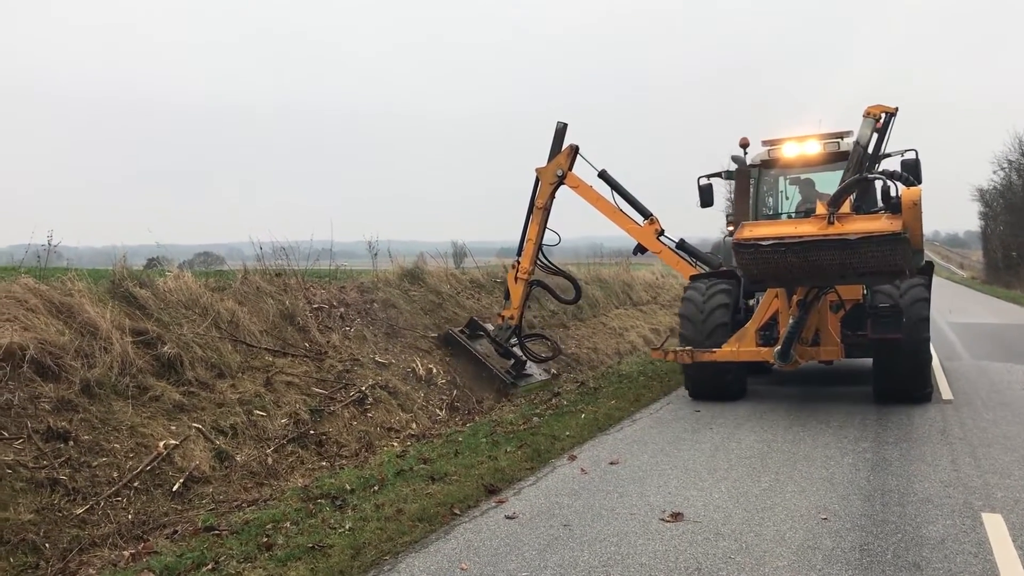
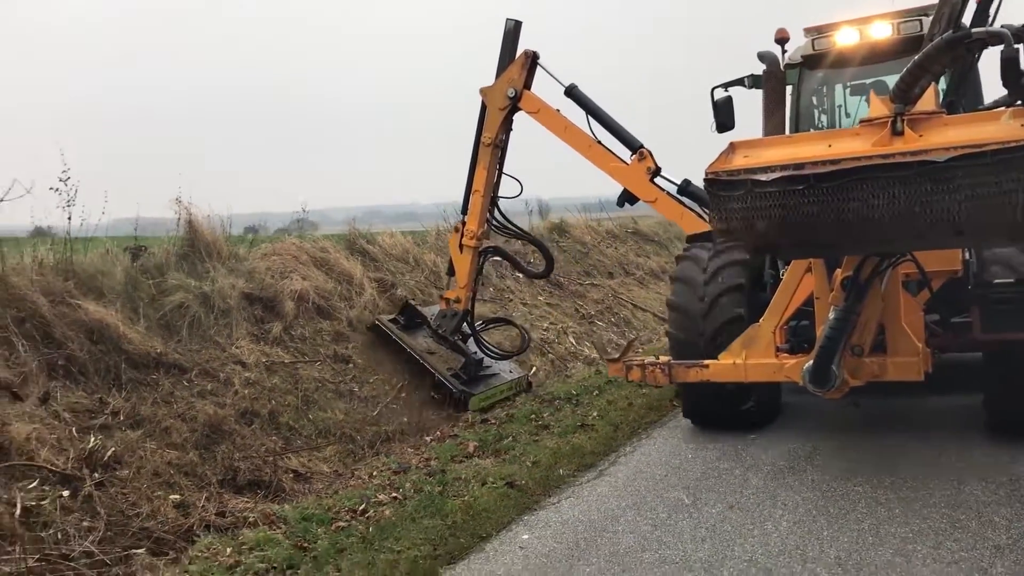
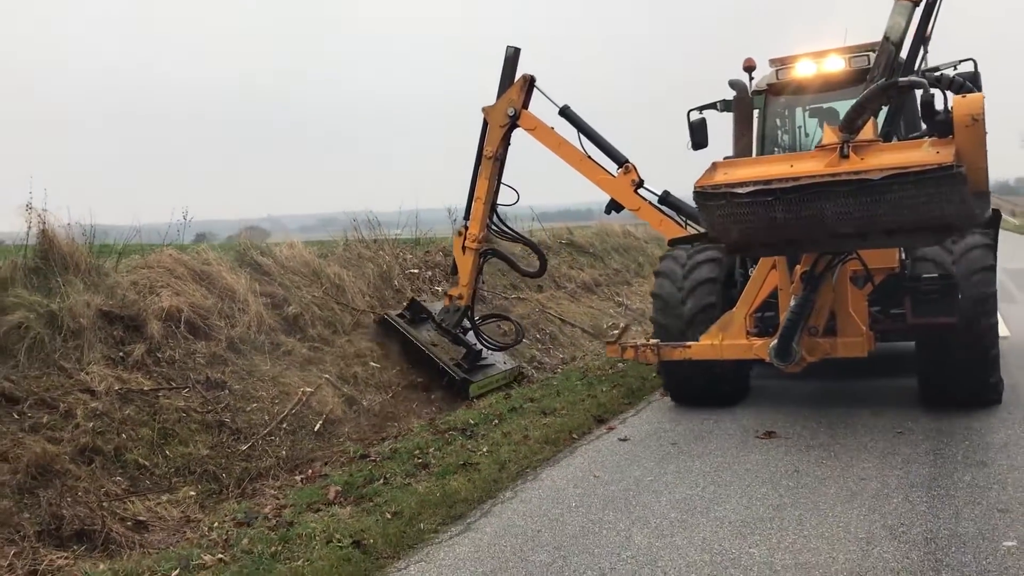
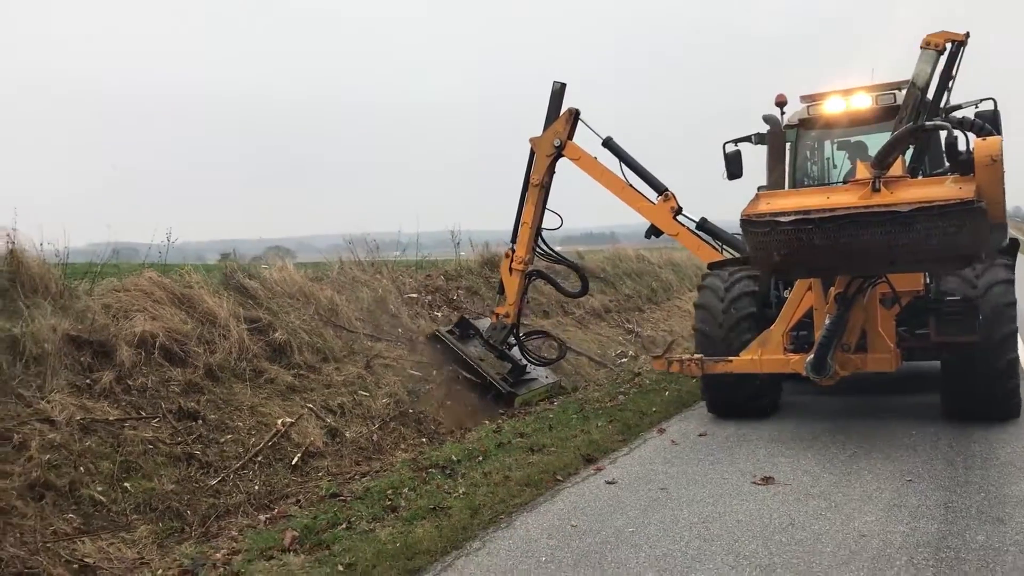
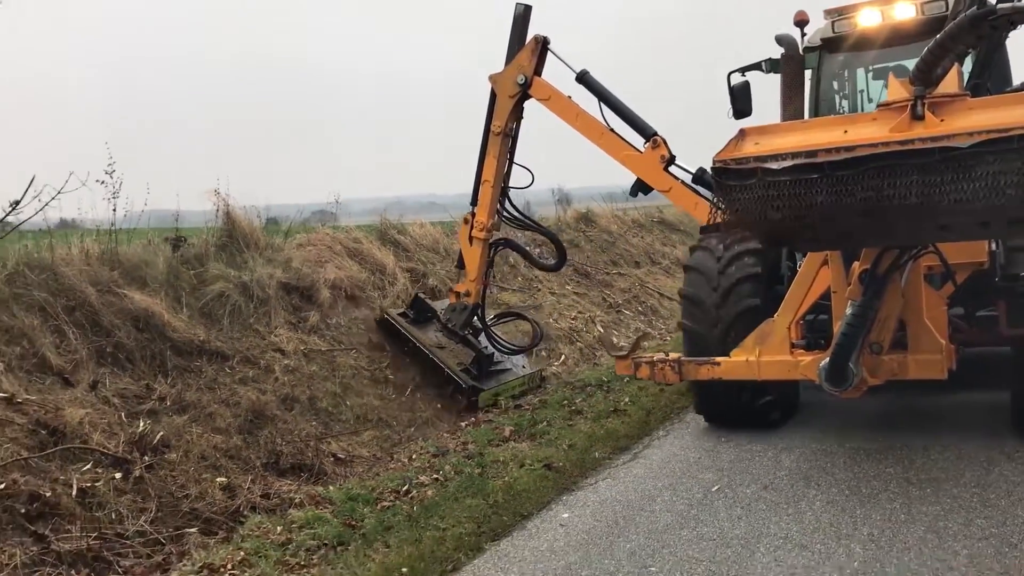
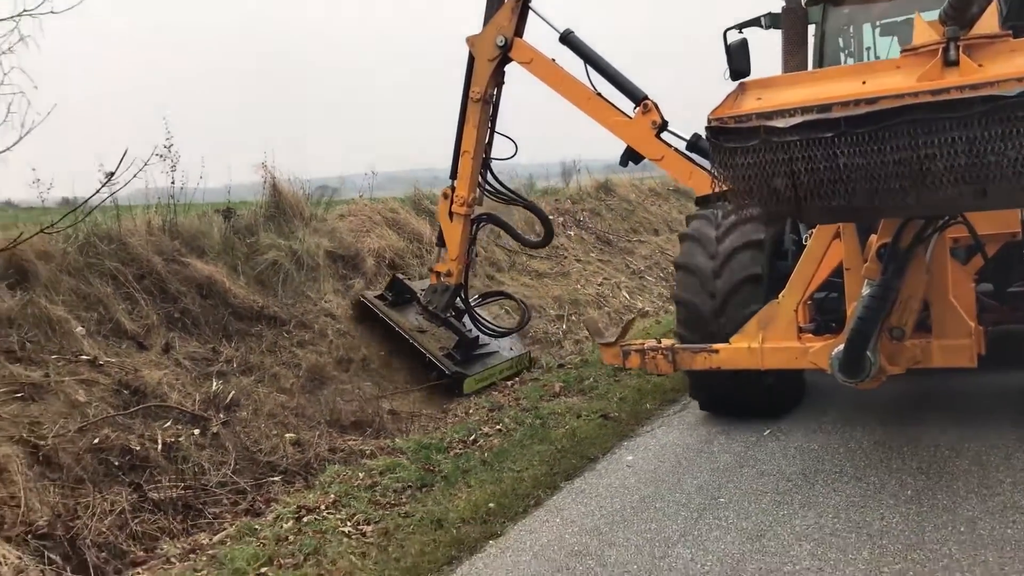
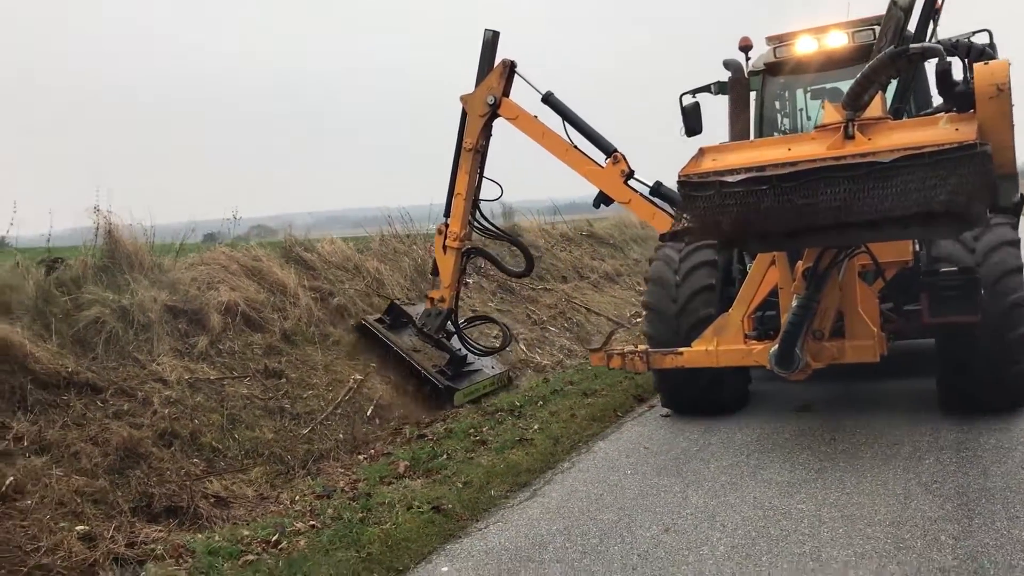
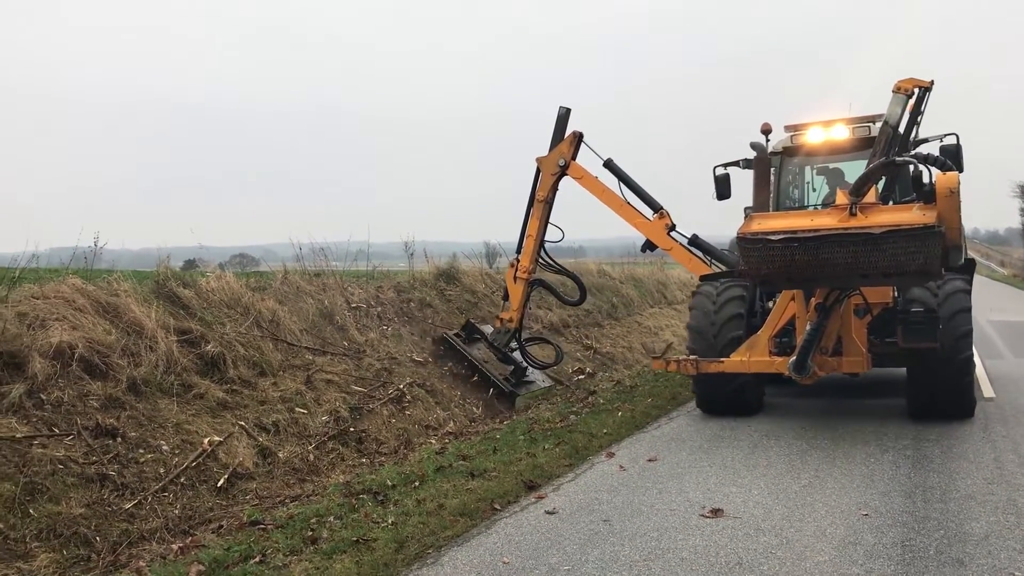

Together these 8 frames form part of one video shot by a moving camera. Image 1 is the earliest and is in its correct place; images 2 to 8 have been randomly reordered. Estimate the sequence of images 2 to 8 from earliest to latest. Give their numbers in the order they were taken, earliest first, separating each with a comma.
8, 4, 3, 7, 2, 5, 6
